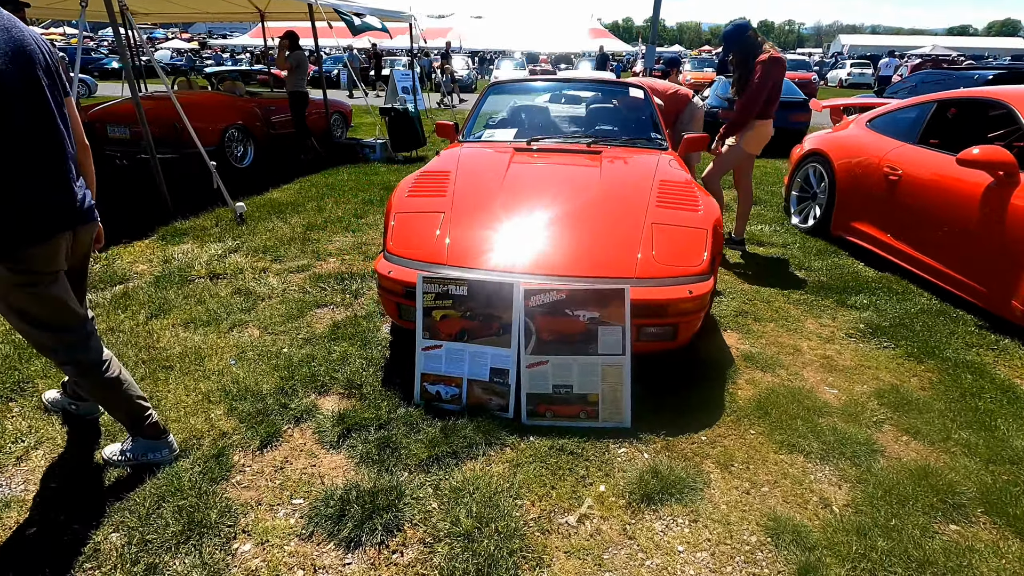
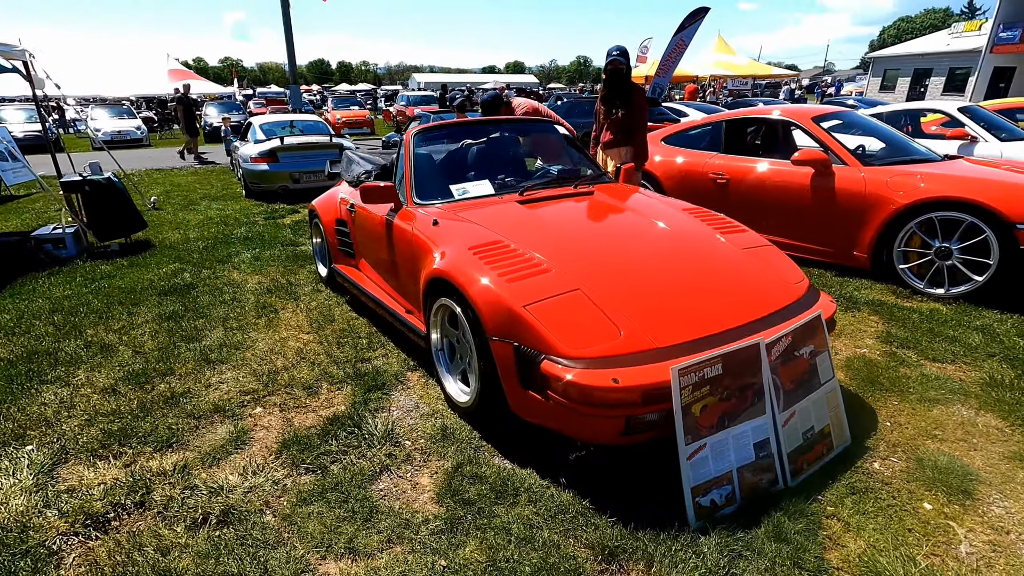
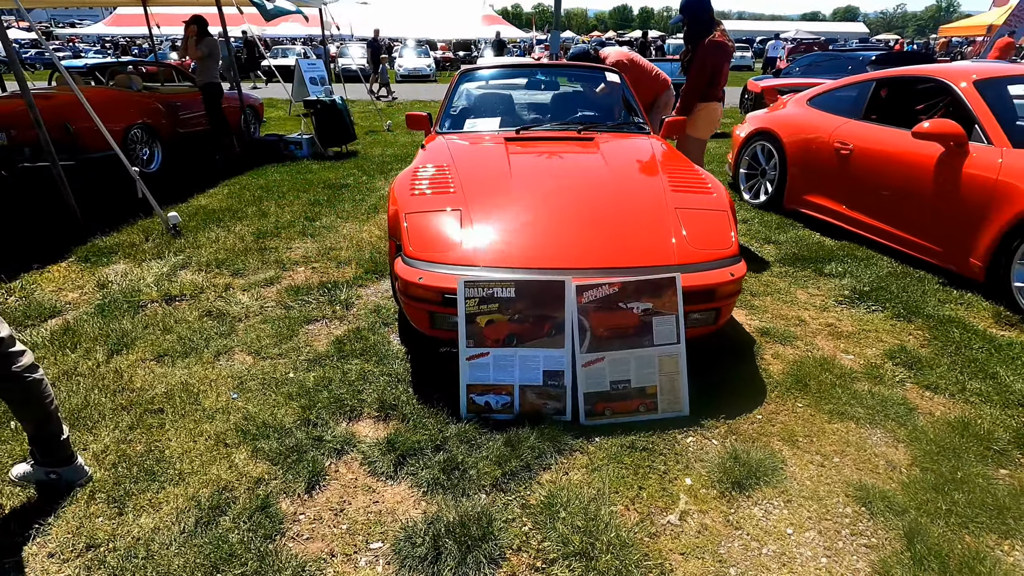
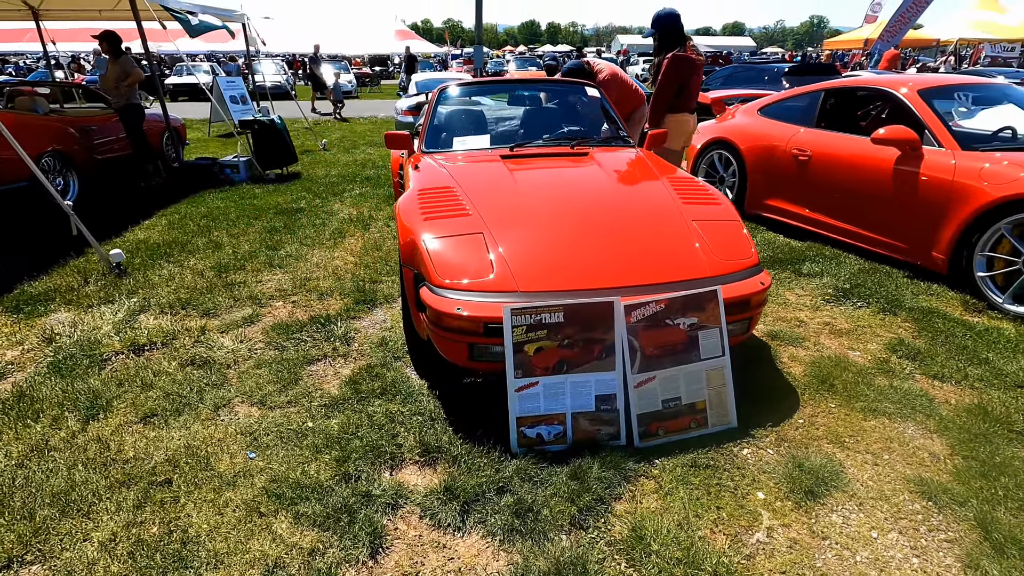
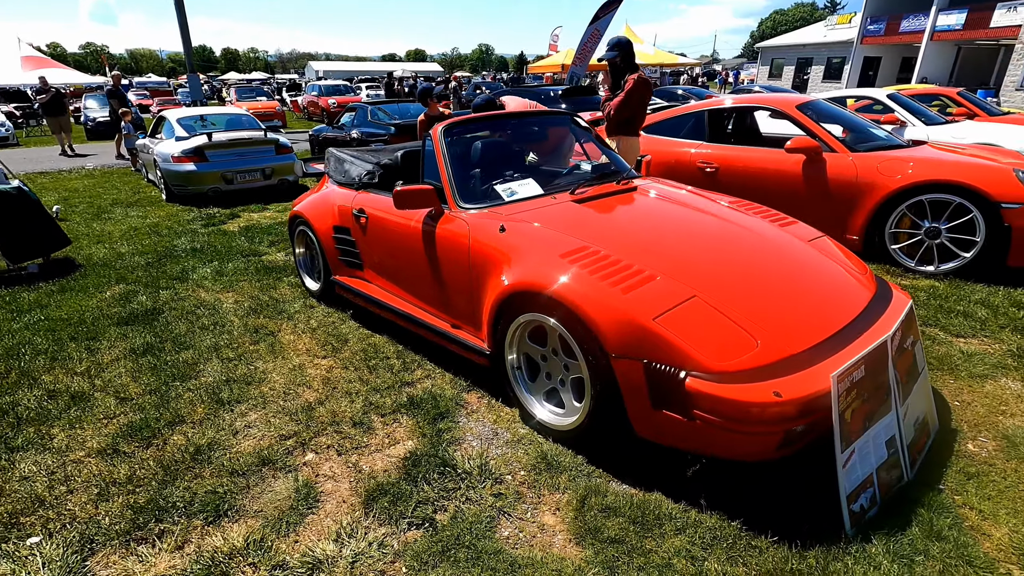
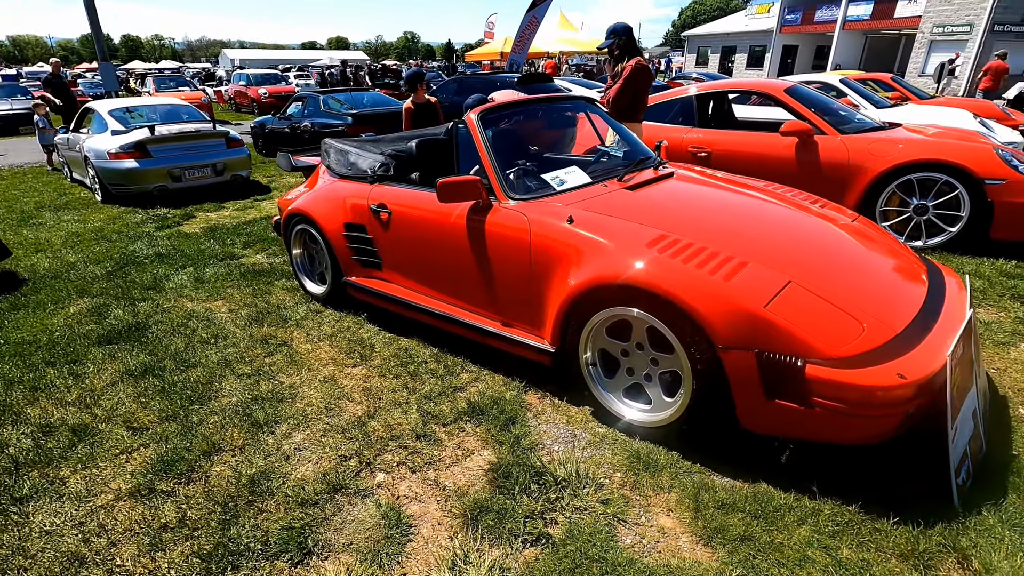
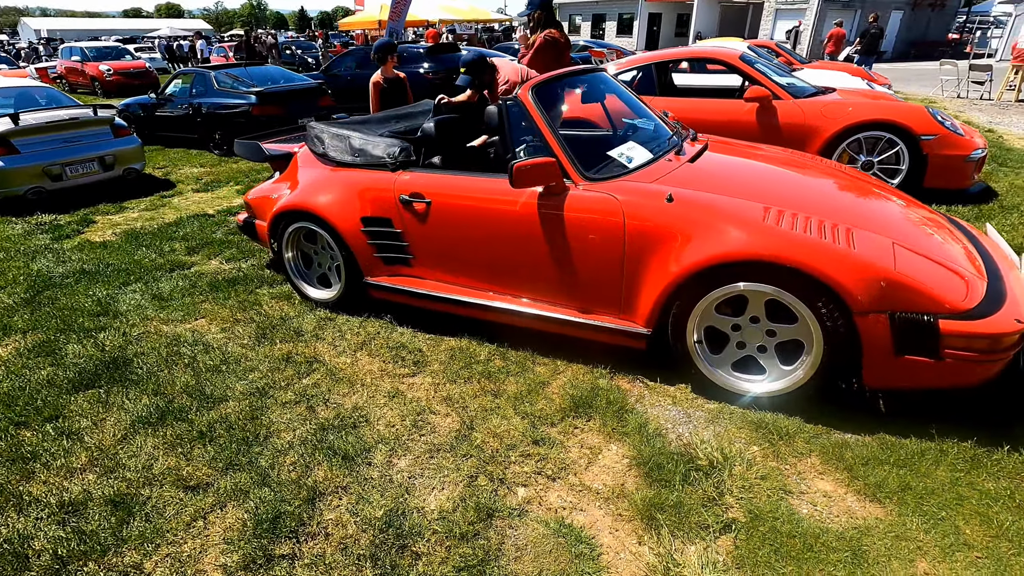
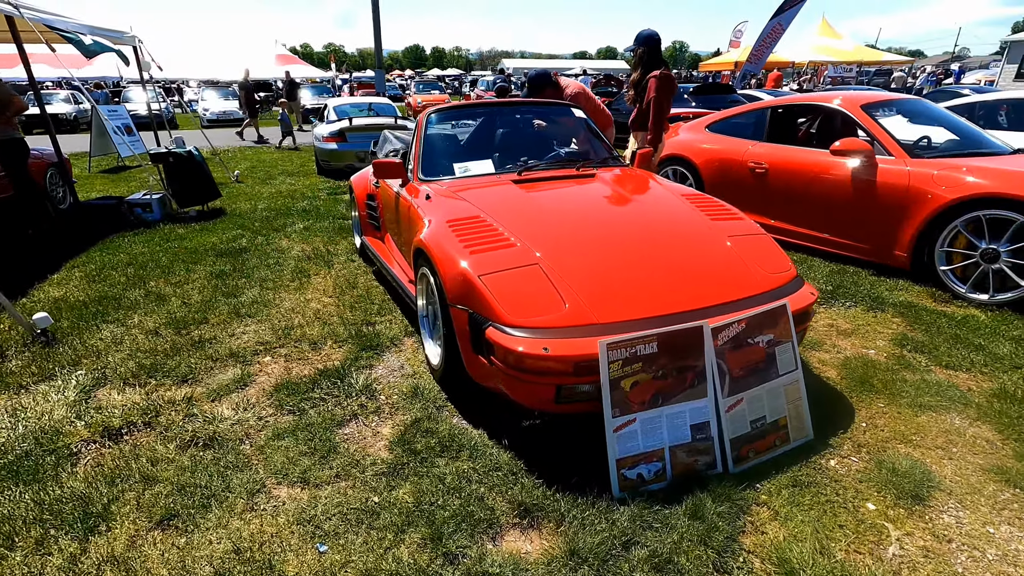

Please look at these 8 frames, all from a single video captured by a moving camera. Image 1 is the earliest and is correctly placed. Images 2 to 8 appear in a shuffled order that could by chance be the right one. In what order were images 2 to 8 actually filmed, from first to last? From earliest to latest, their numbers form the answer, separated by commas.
3, 4, 8, 2, 5, 6, 7
